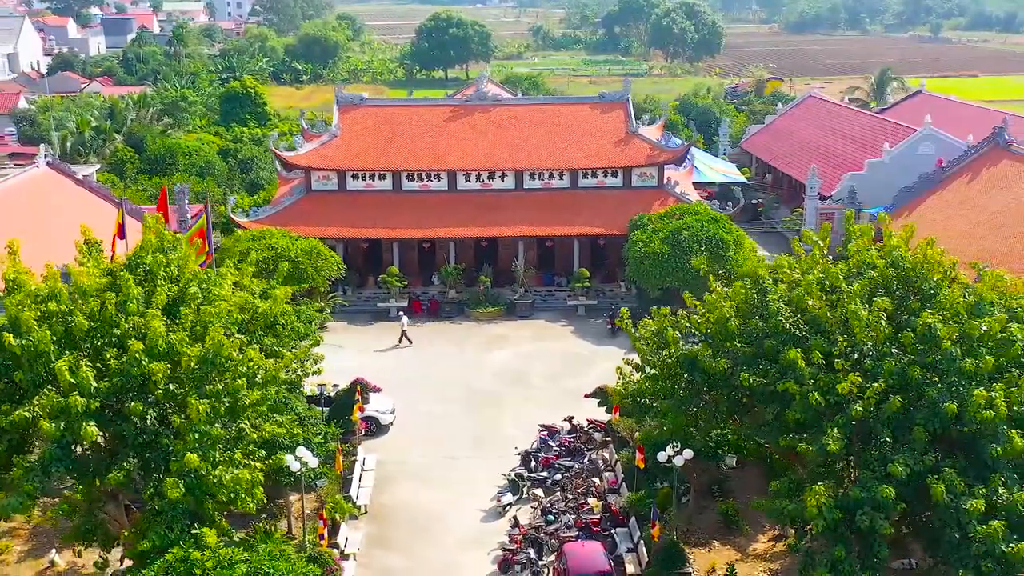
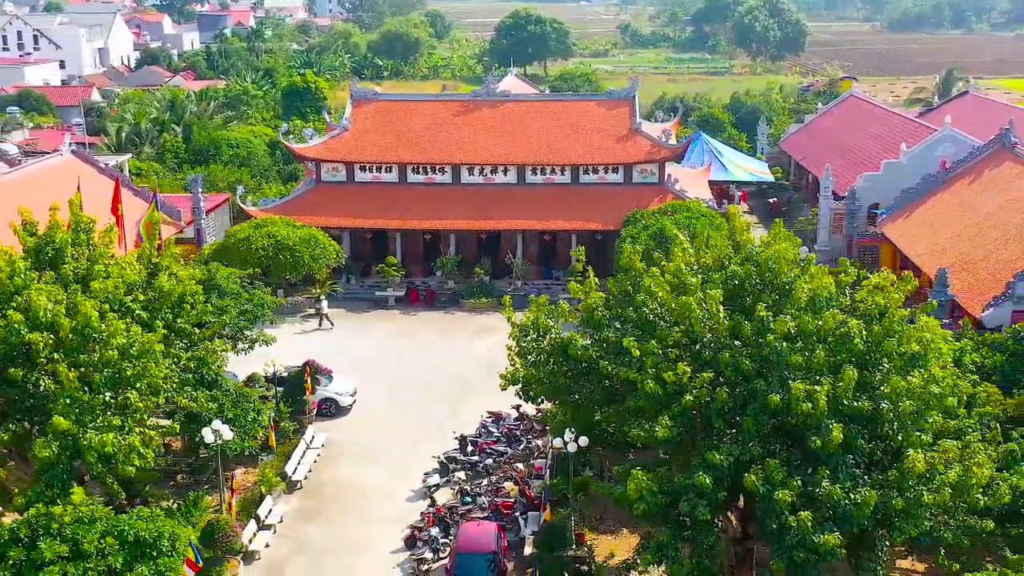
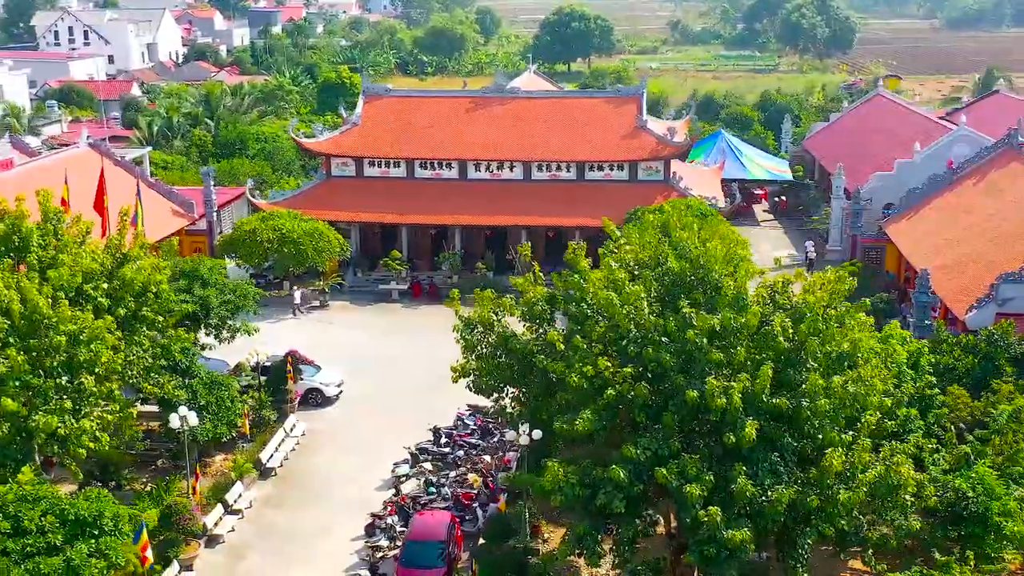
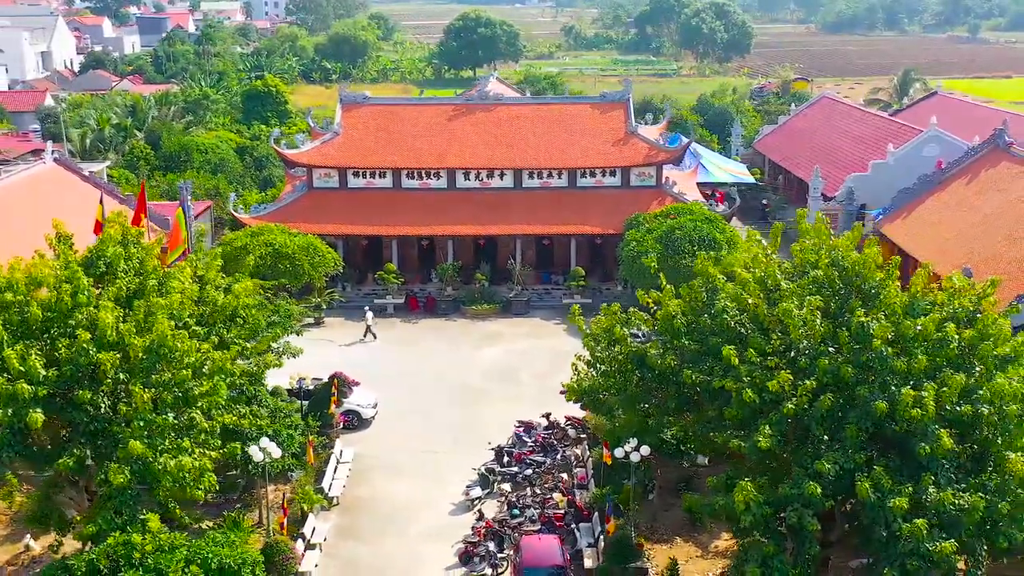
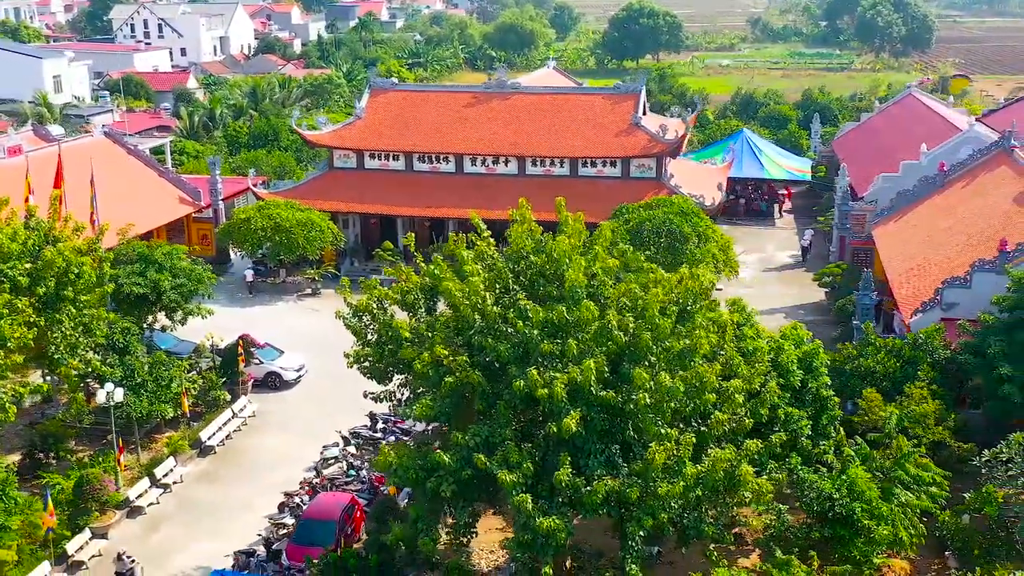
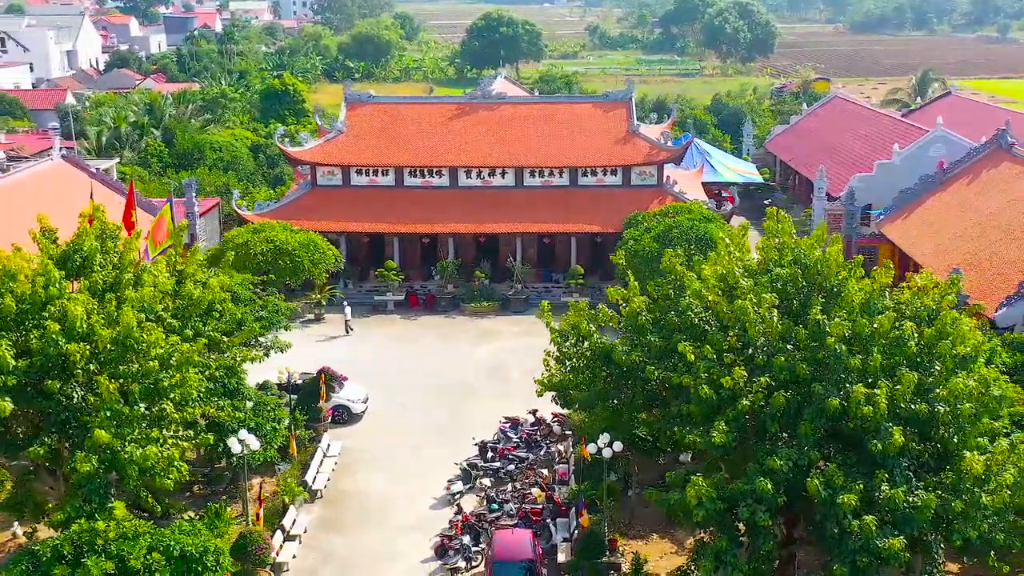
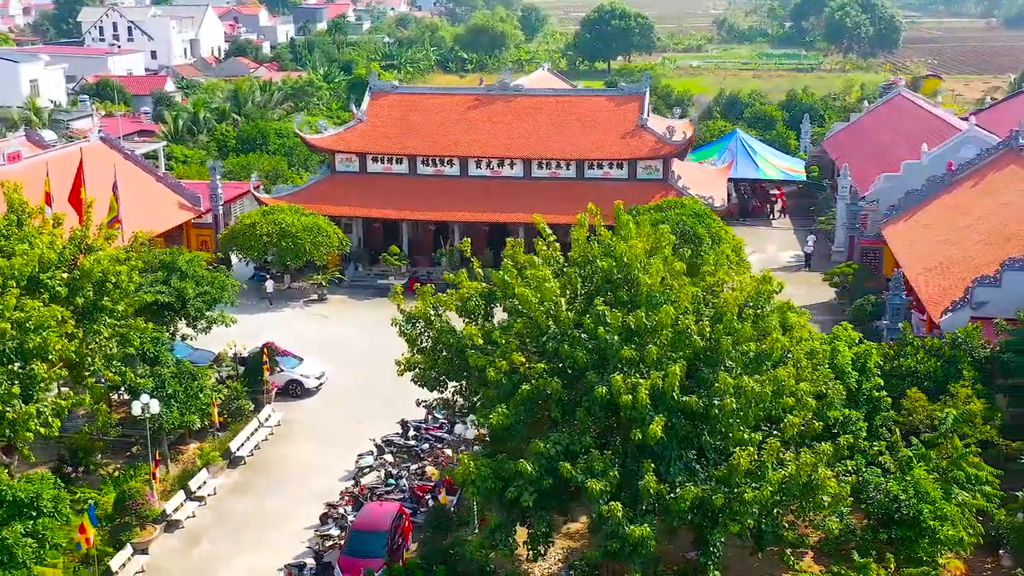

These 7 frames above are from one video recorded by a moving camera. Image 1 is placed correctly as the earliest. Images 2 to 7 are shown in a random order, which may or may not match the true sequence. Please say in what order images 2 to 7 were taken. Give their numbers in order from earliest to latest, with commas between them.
4, 6, 2, 3, 7, 5
